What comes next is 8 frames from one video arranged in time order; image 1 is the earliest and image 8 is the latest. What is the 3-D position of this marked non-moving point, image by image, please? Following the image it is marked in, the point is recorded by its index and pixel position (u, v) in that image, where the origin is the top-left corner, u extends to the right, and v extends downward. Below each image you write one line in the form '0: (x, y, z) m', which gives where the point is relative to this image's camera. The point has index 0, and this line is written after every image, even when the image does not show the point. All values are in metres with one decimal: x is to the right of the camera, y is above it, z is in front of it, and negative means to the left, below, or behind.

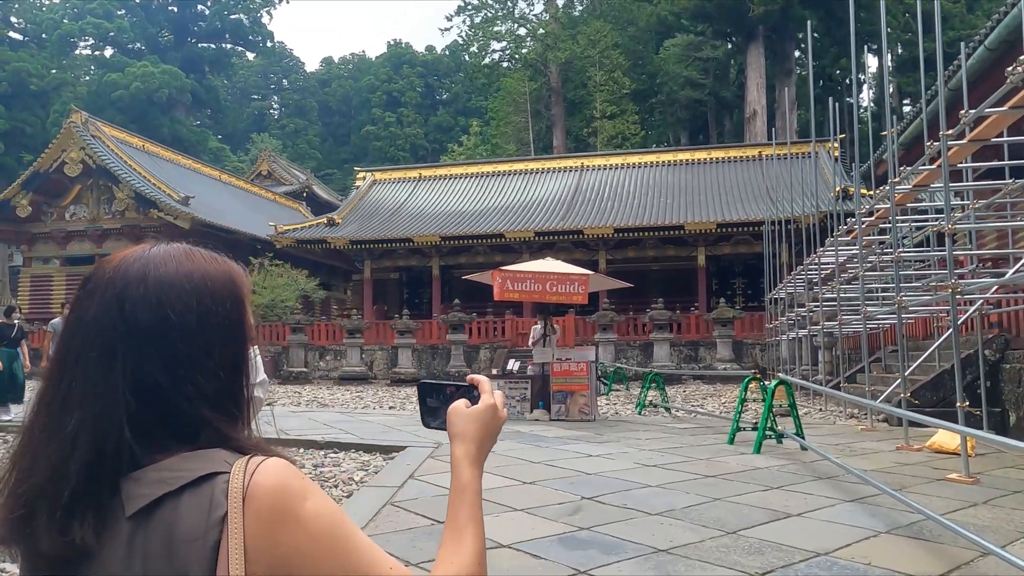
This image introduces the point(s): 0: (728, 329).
0: (+4.0, -0.8, +15.2) m
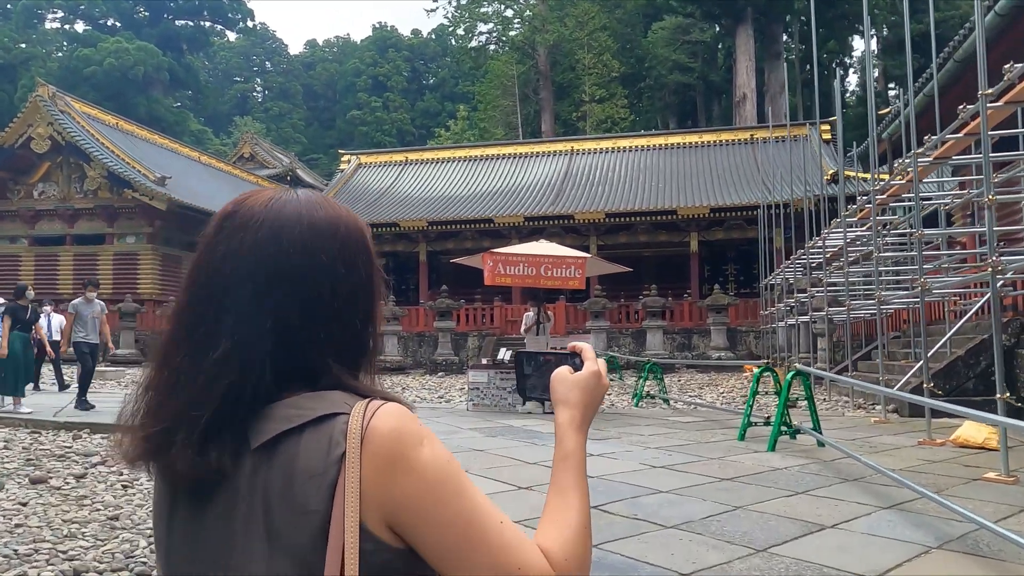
0: (+3.8, -0.5, +14.9) m
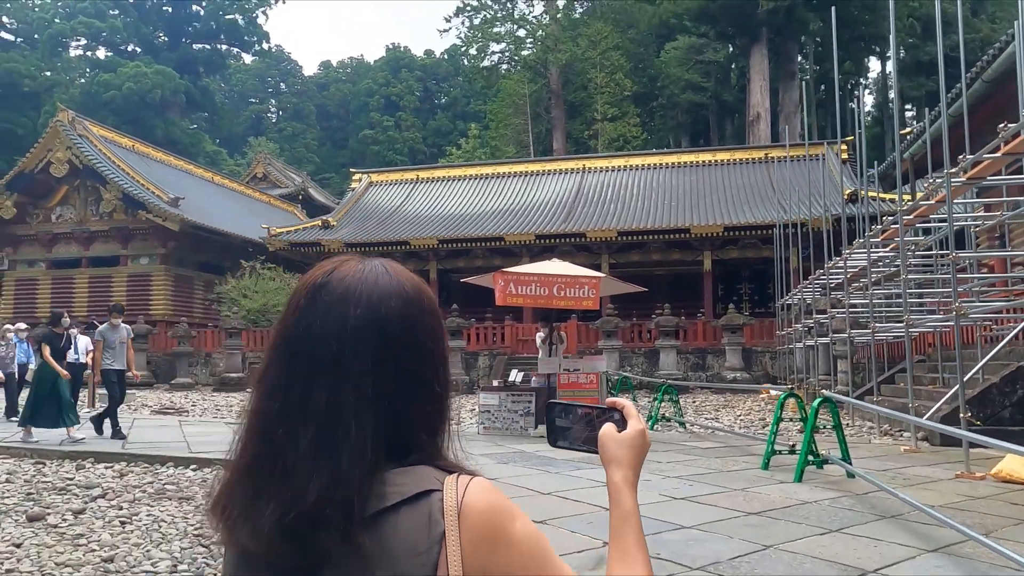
0: (+4.0, -0.9, +14.6) m
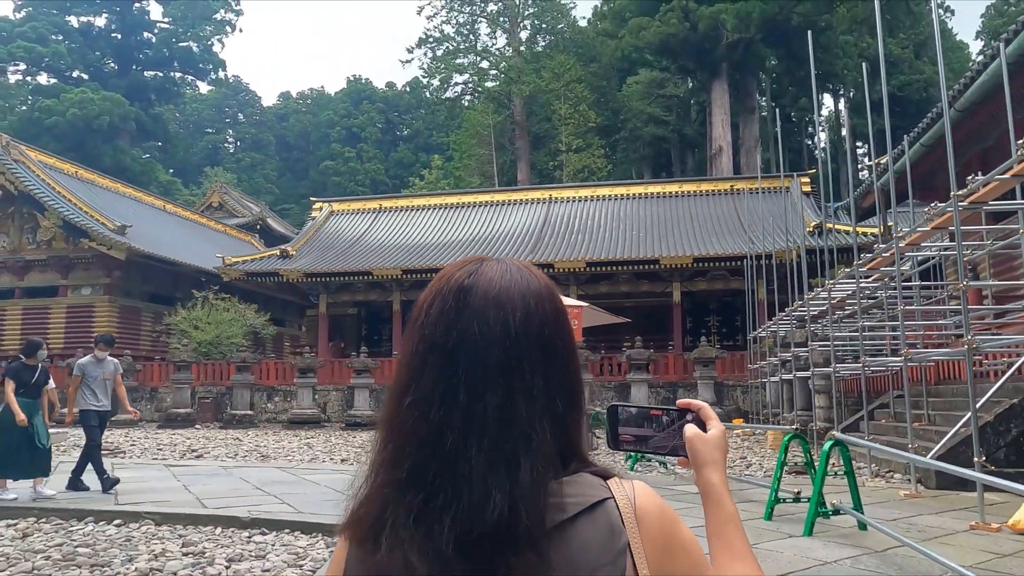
0: (+3.4, -1.4, +14.3) m
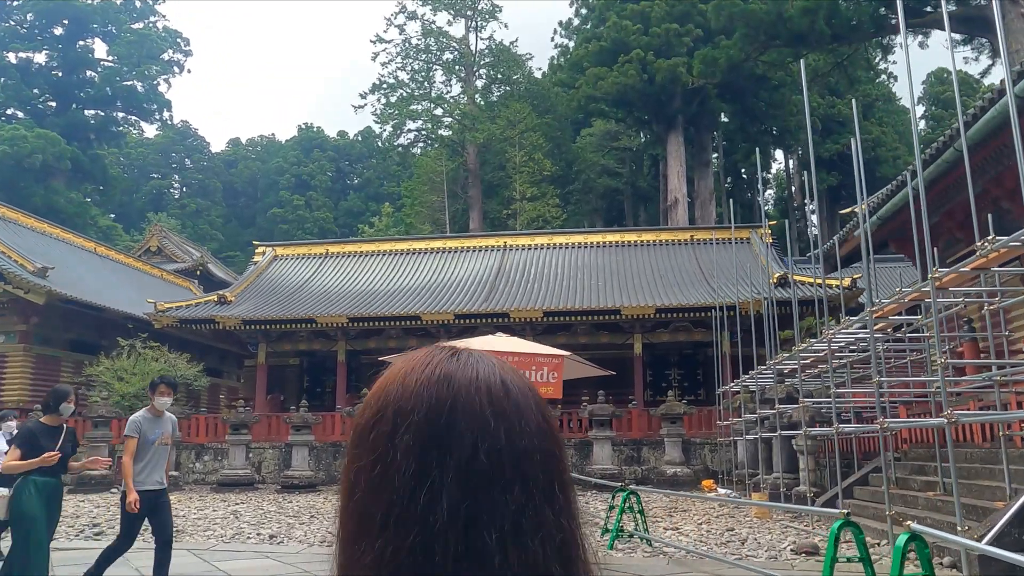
0: (+2.7, -2.3, +13.4) m
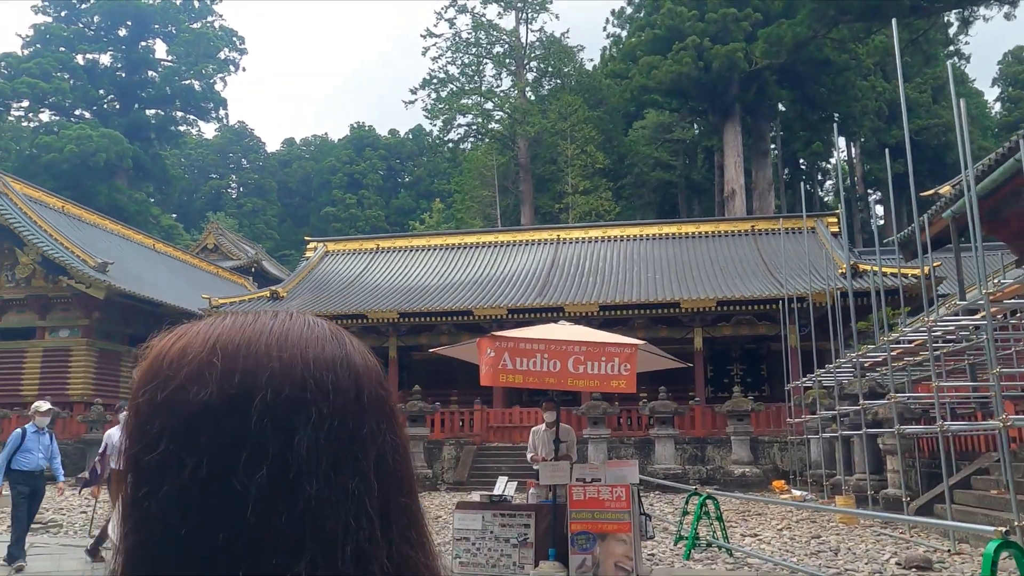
0: (+3.6, -2.1, +12.7) m
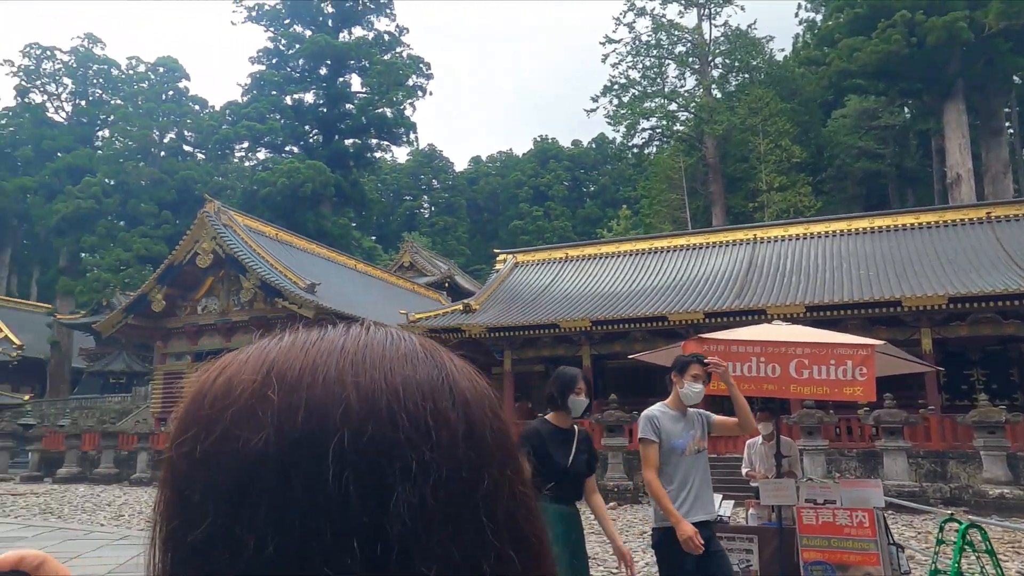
0: (+6.4, -2.0, +11.0) m
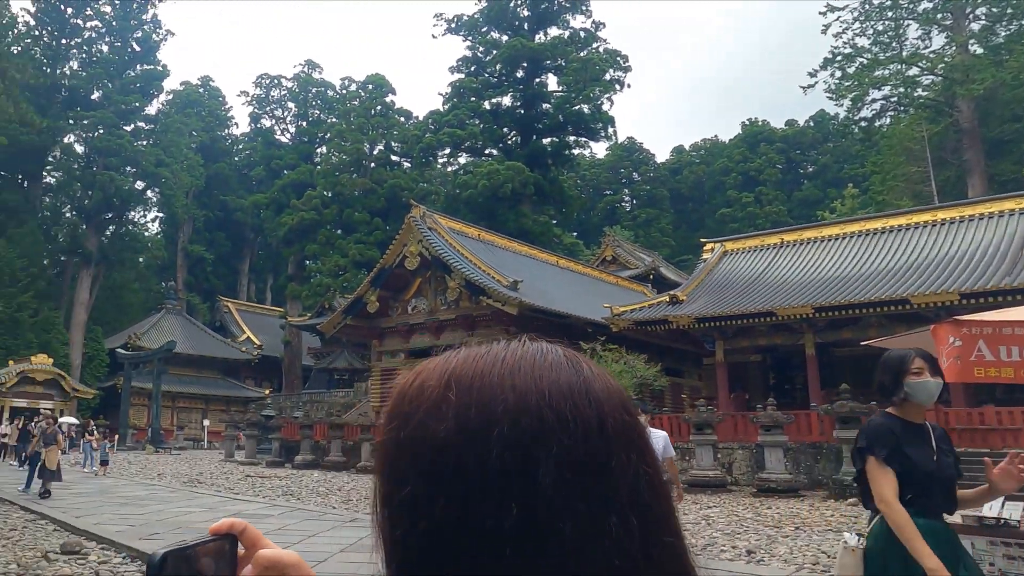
0: (+9.2, -1.6, +8.8) m
